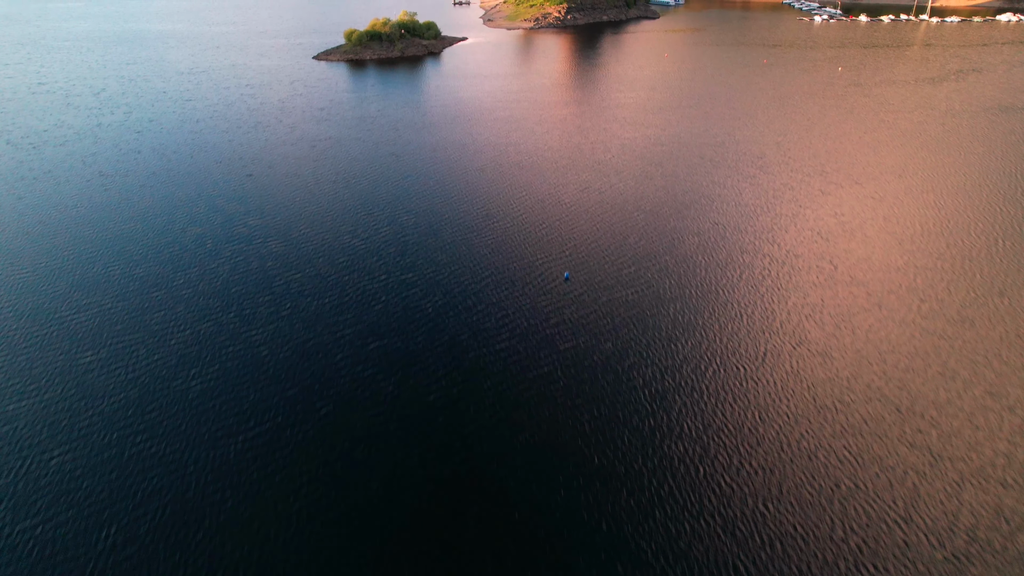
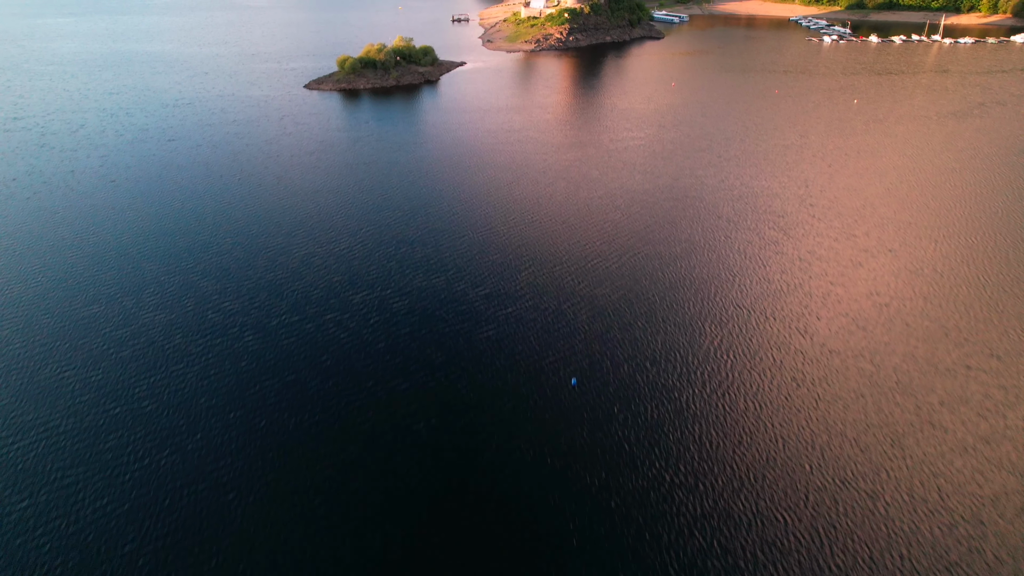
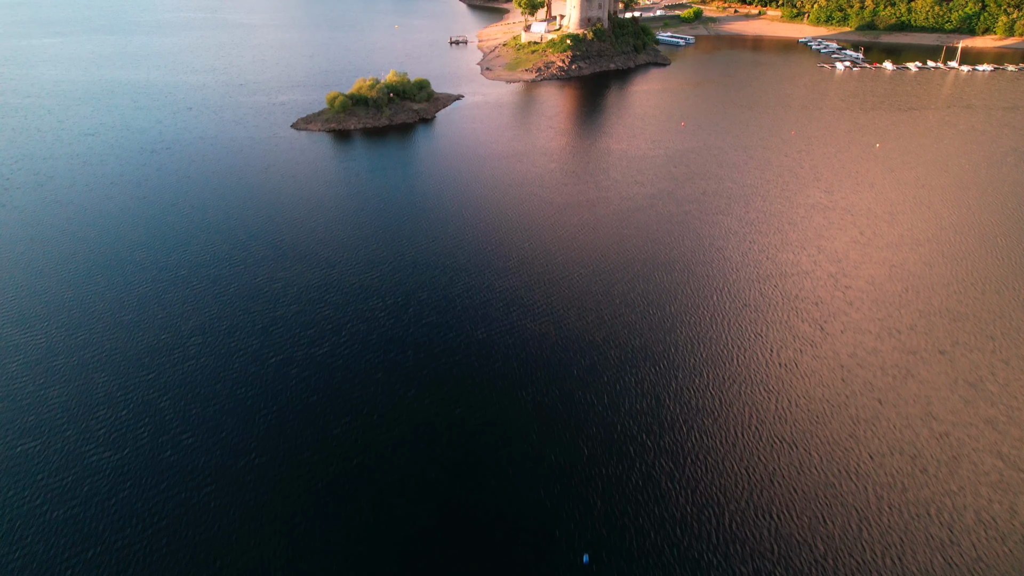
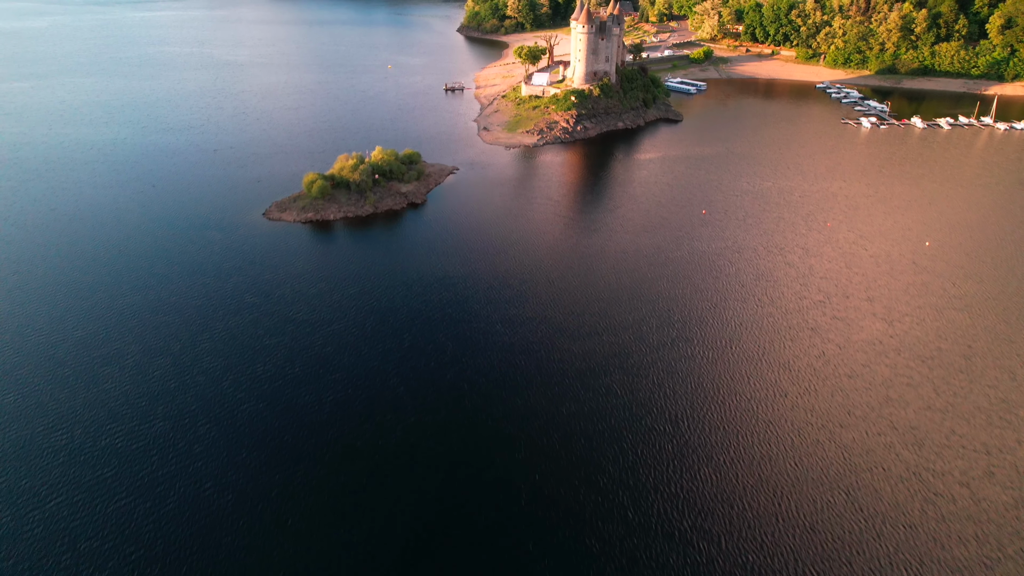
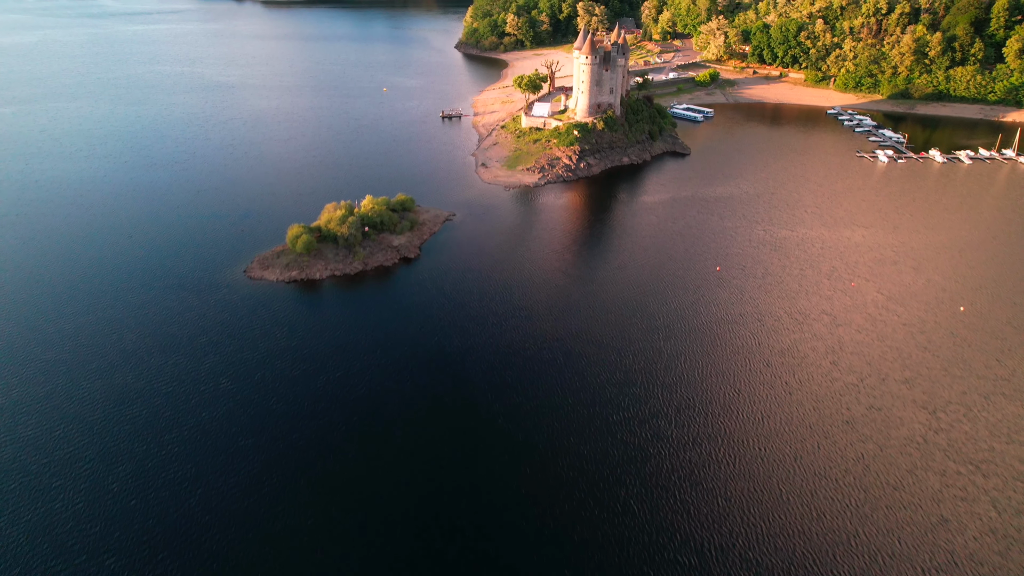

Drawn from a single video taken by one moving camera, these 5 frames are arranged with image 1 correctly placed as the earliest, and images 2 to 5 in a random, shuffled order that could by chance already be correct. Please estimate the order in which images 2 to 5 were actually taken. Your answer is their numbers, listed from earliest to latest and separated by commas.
2, 3, 4, 5
